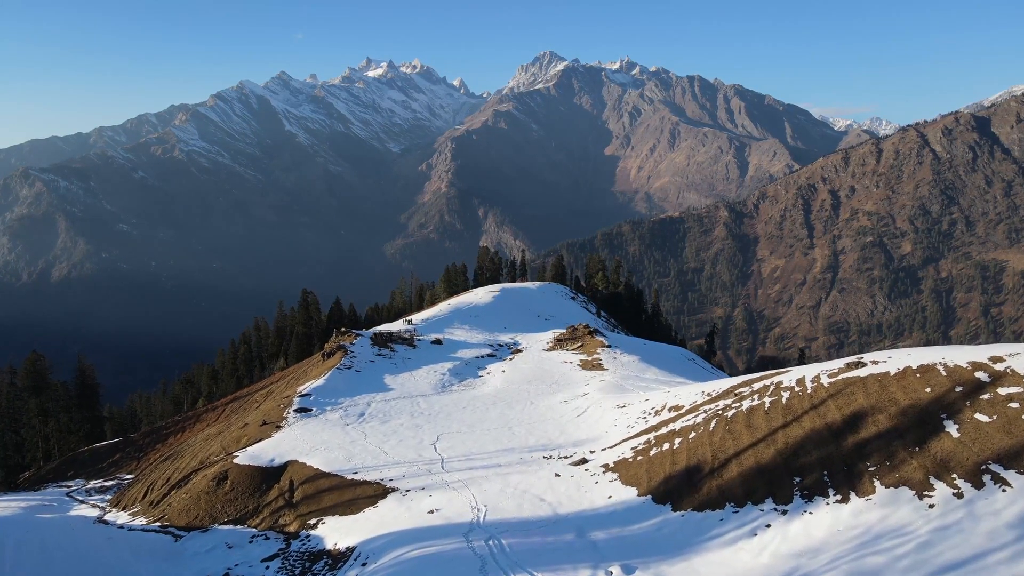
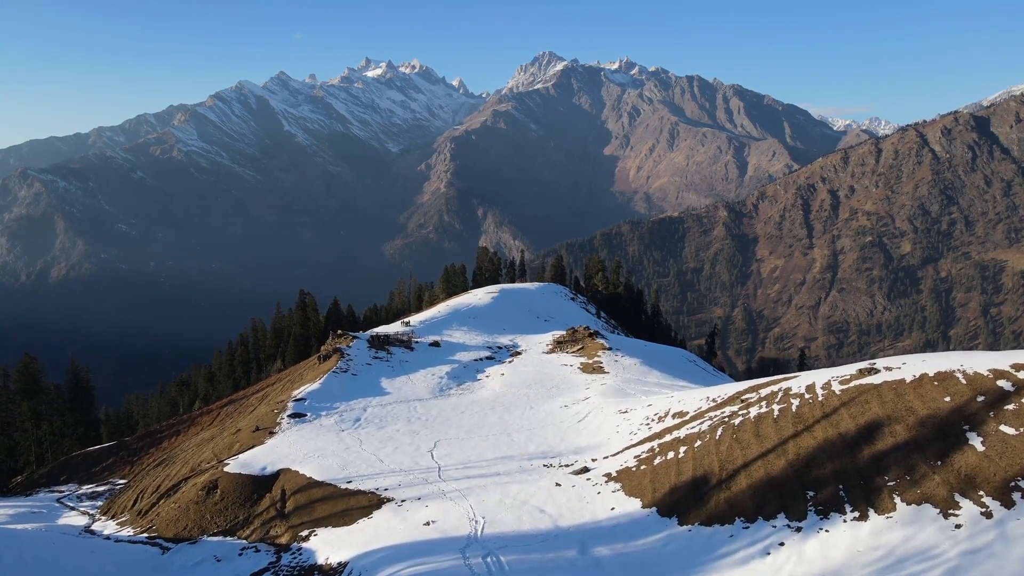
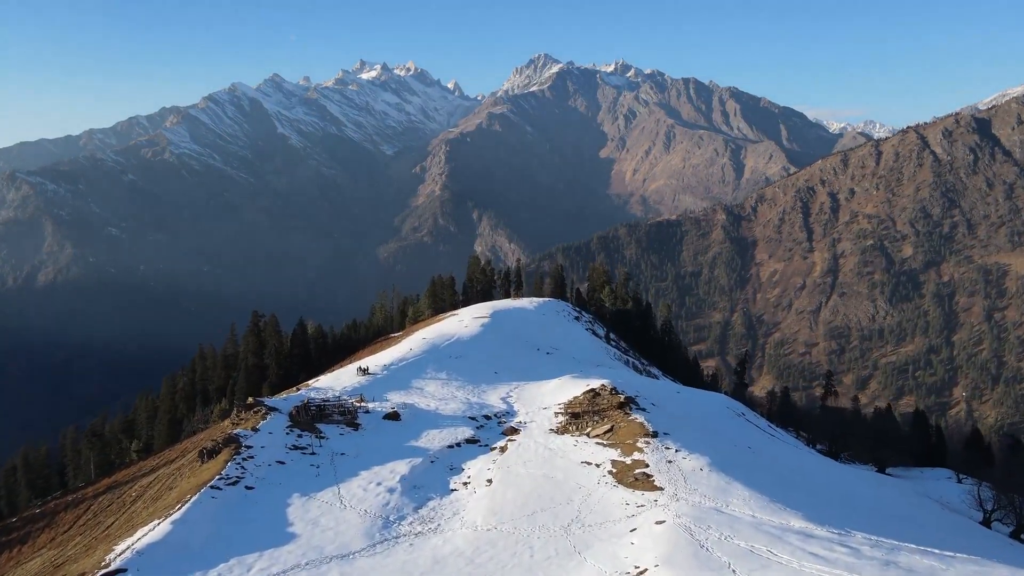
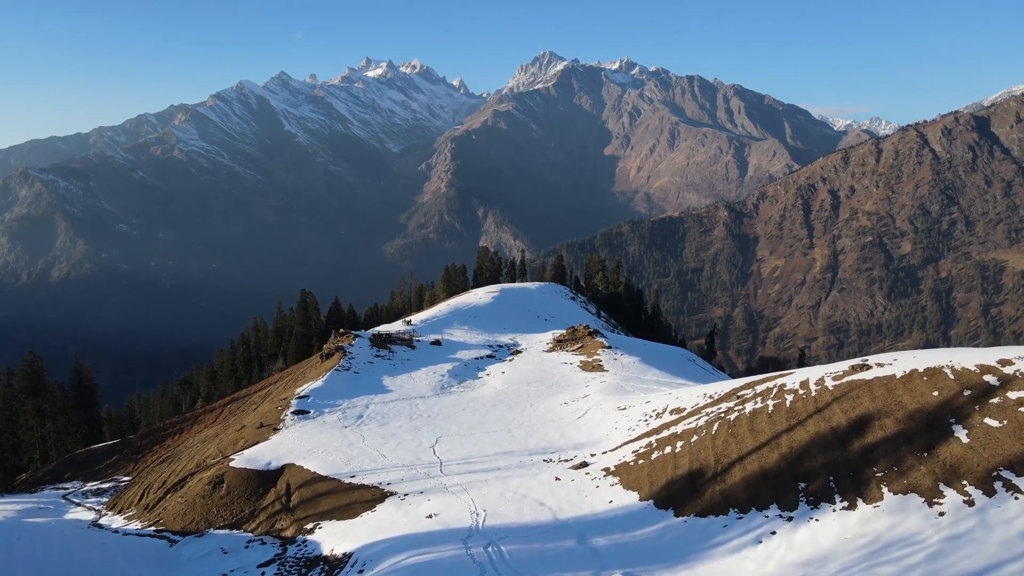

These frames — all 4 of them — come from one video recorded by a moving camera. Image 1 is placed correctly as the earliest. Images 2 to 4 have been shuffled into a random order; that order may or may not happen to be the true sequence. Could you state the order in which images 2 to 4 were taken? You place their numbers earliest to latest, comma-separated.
4, 2, 3
